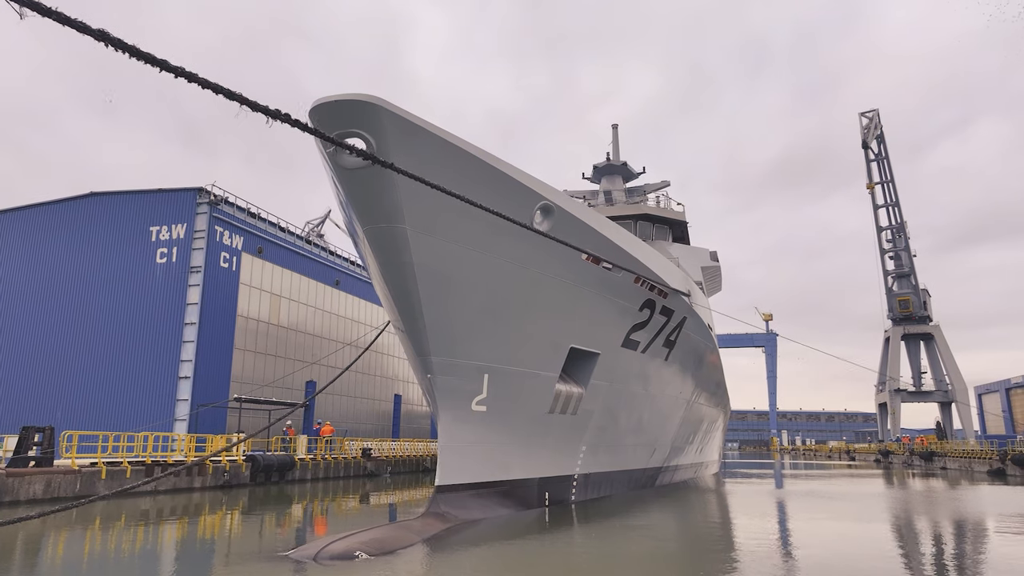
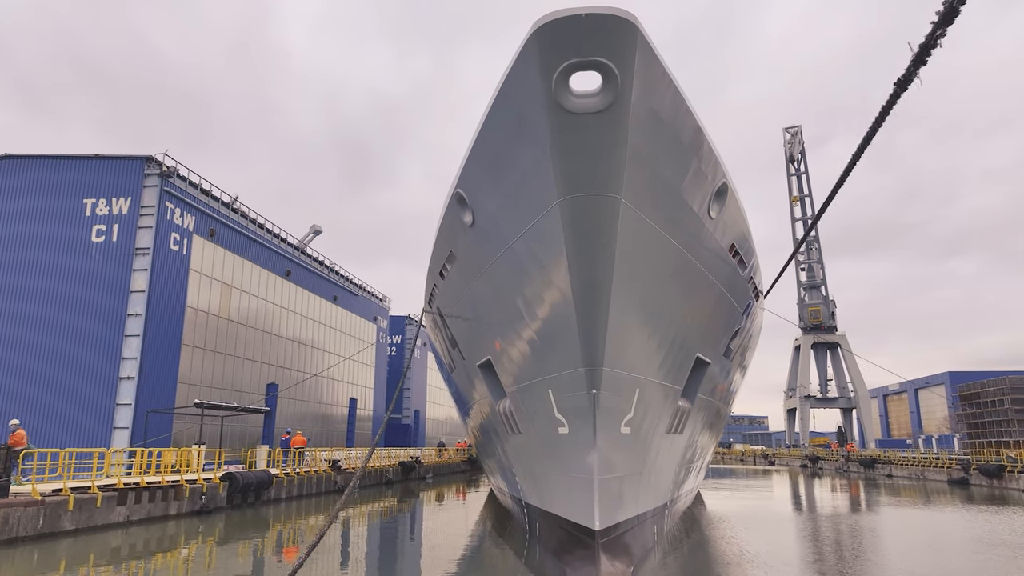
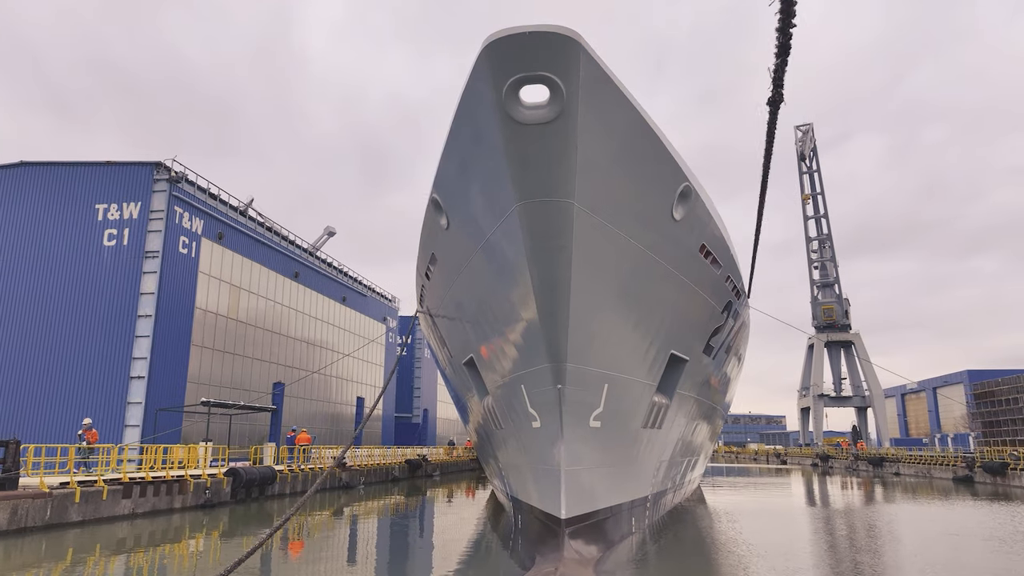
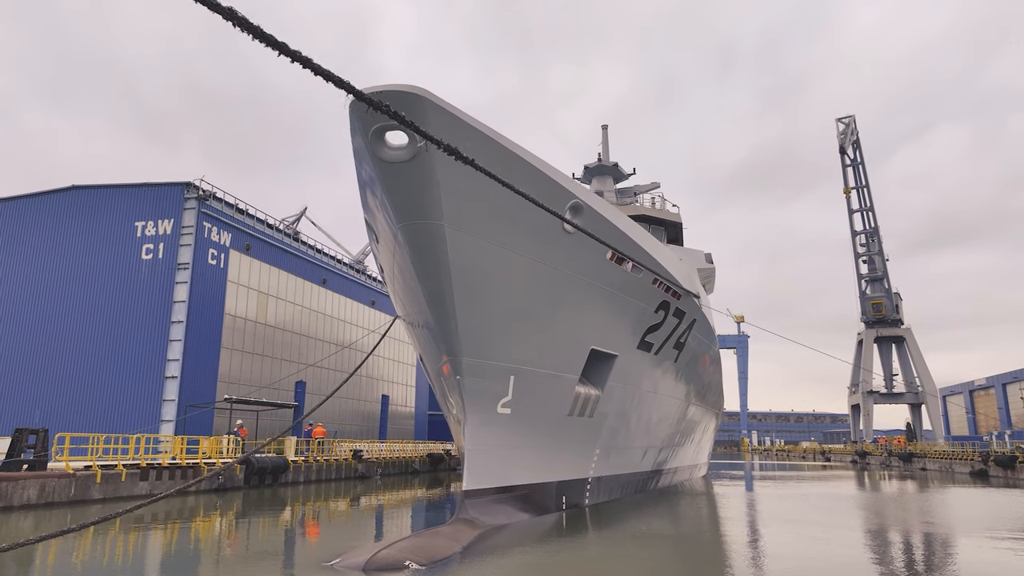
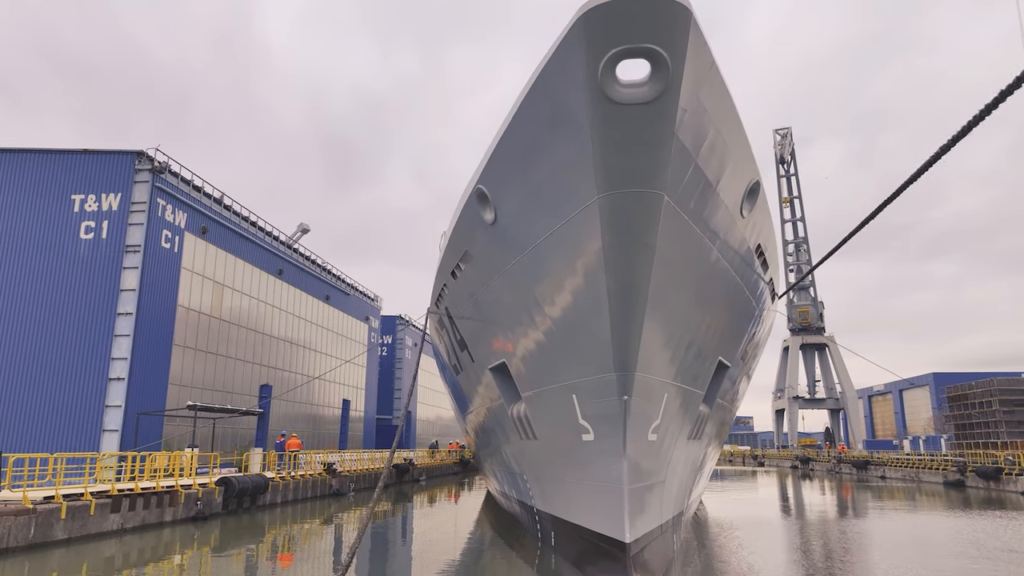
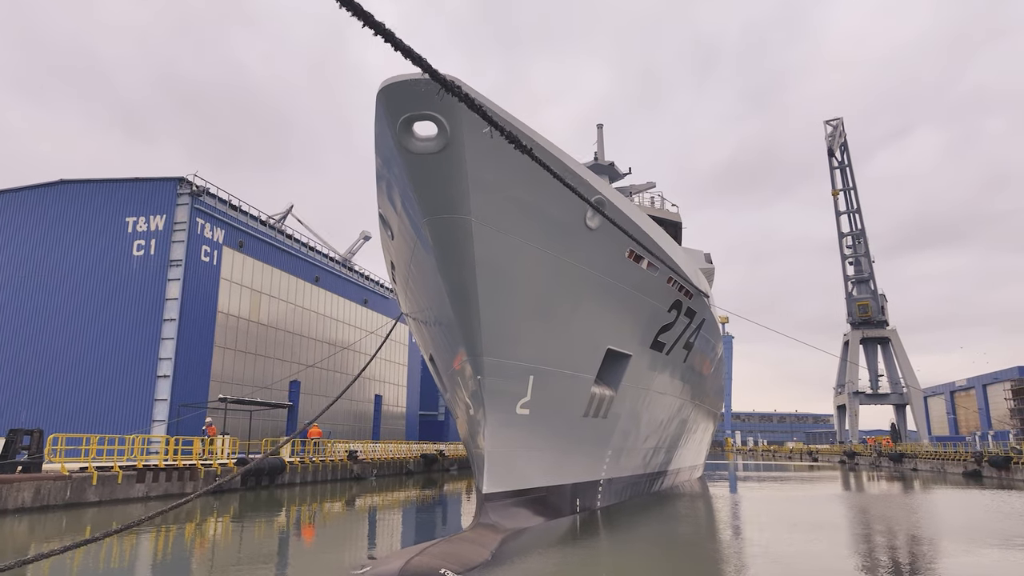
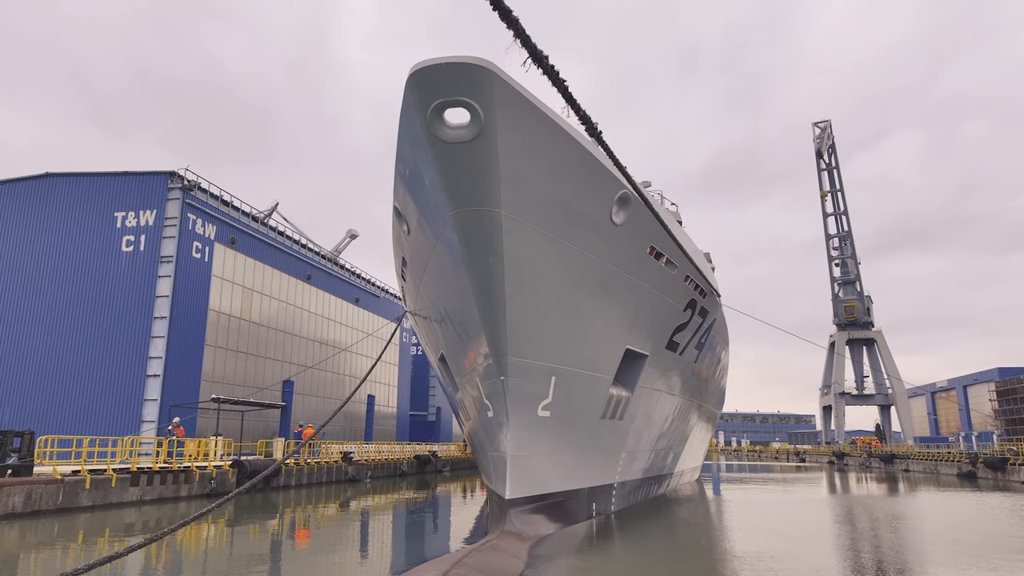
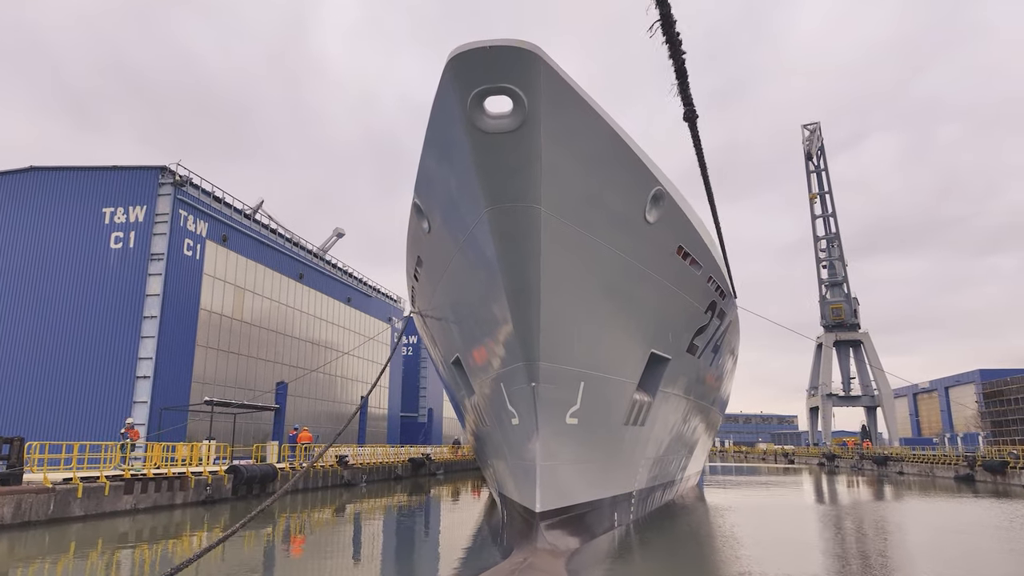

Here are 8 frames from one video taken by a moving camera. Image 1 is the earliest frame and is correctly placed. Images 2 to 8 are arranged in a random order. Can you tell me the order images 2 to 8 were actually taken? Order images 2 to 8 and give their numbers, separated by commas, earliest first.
4, 6, 7, 8, 3, 2, 5
